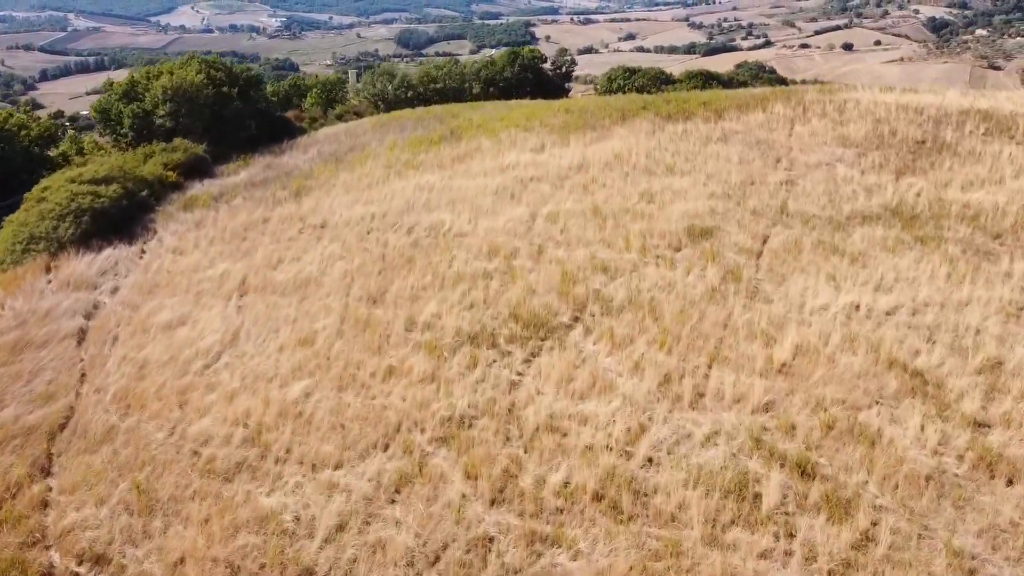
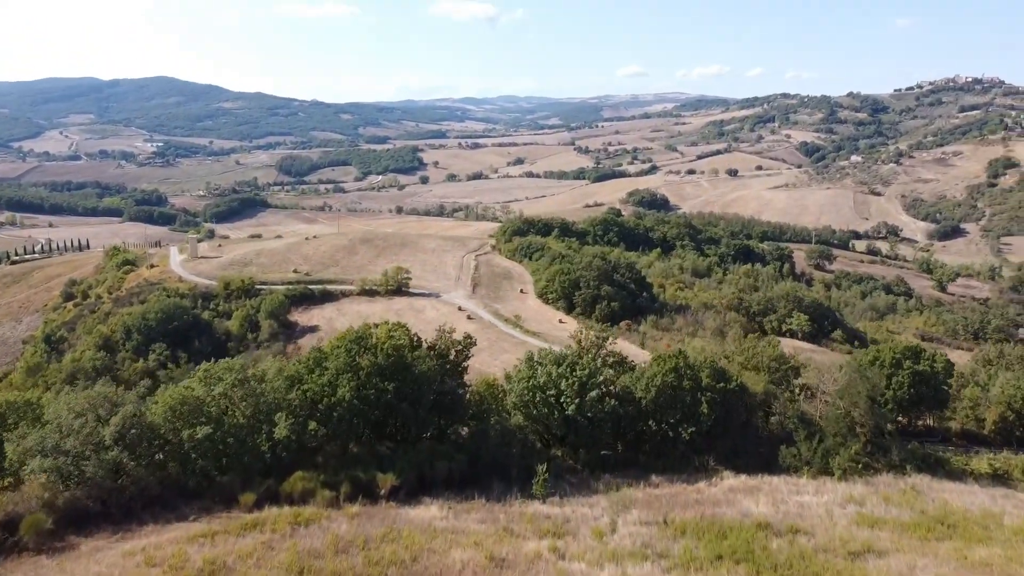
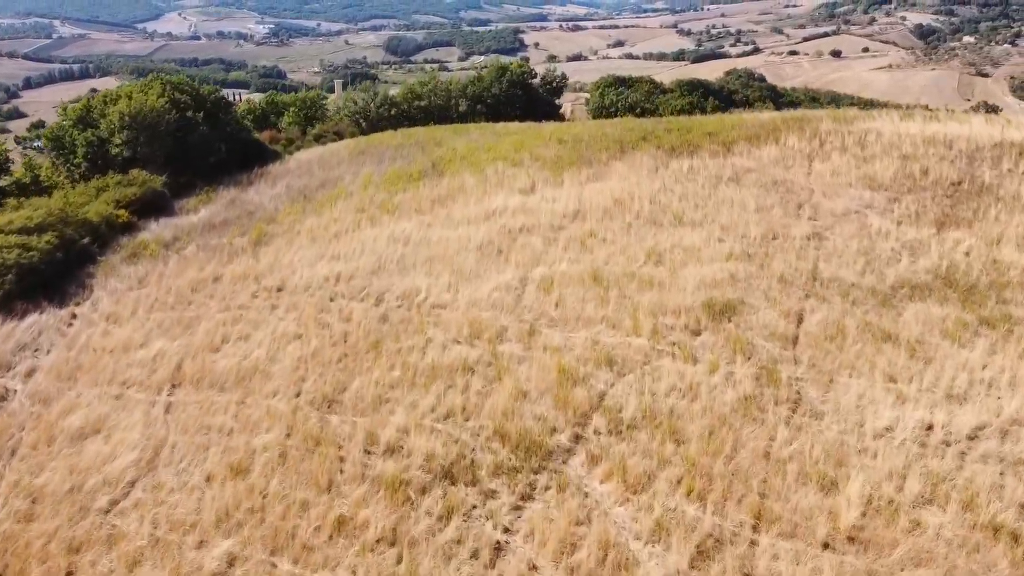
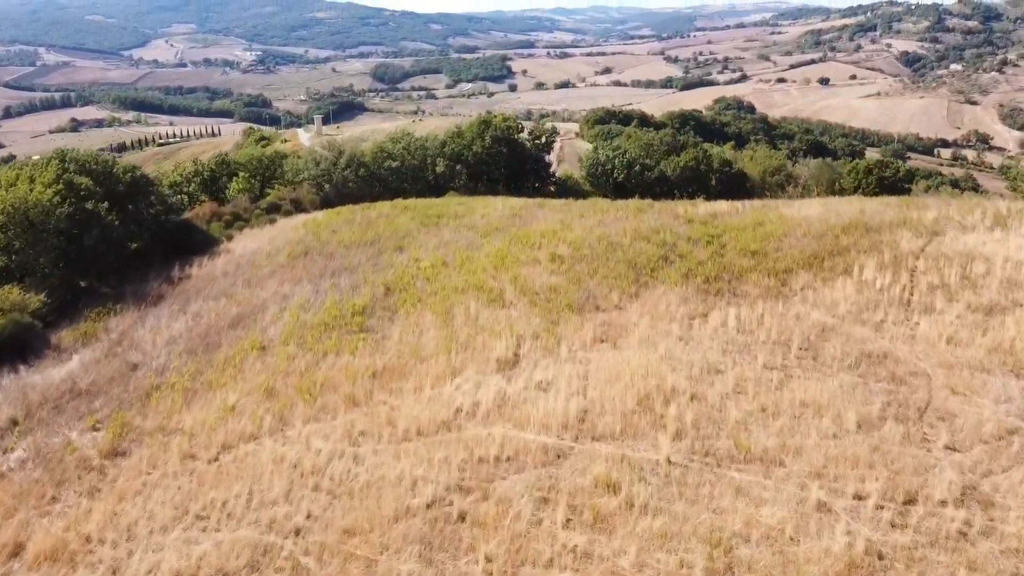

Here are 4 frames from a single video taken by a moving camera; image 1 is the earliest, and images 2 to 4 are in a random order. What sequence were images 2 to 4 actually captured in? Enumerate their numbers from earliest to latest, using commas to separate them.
3, 4, 2
